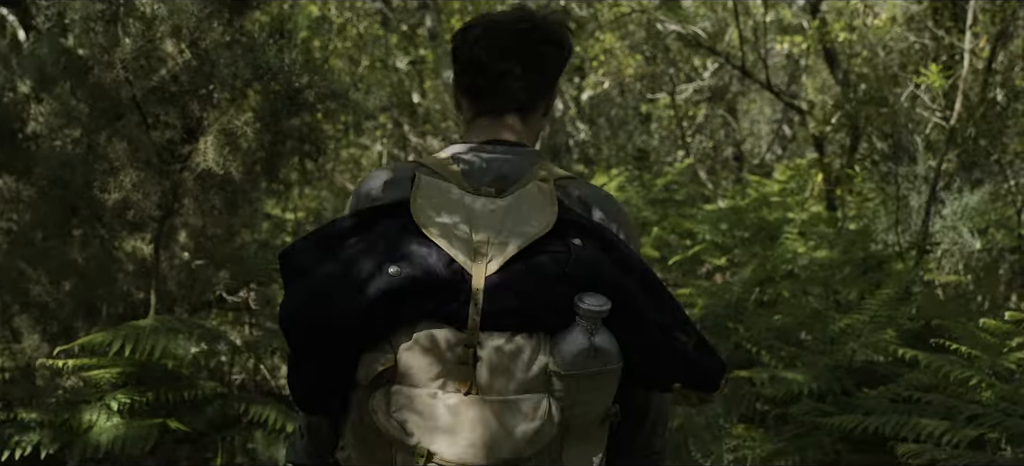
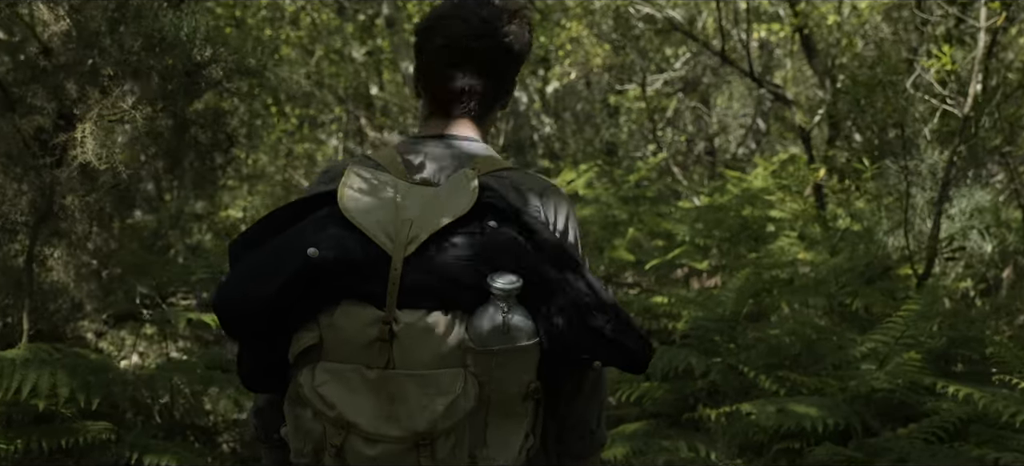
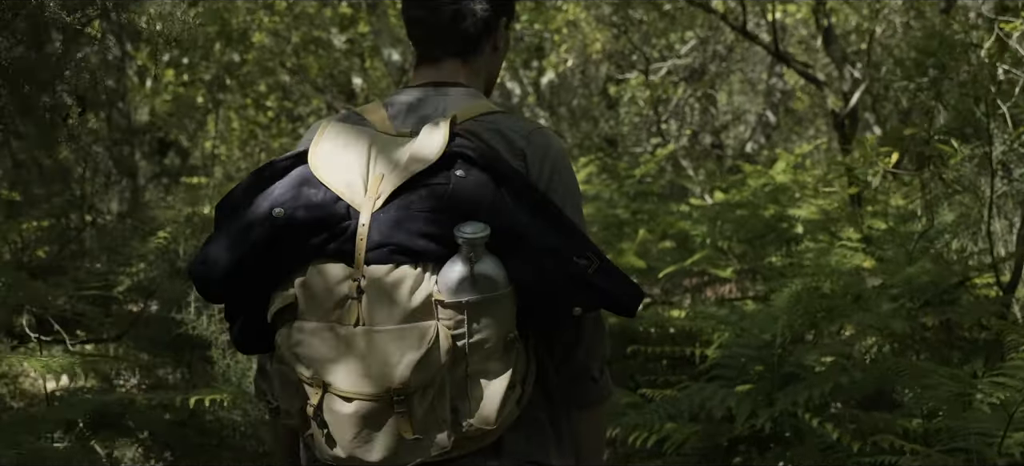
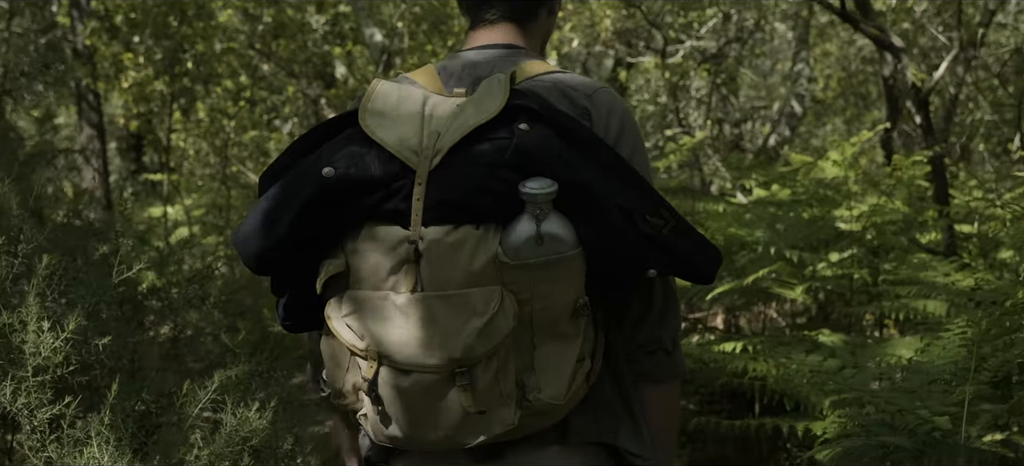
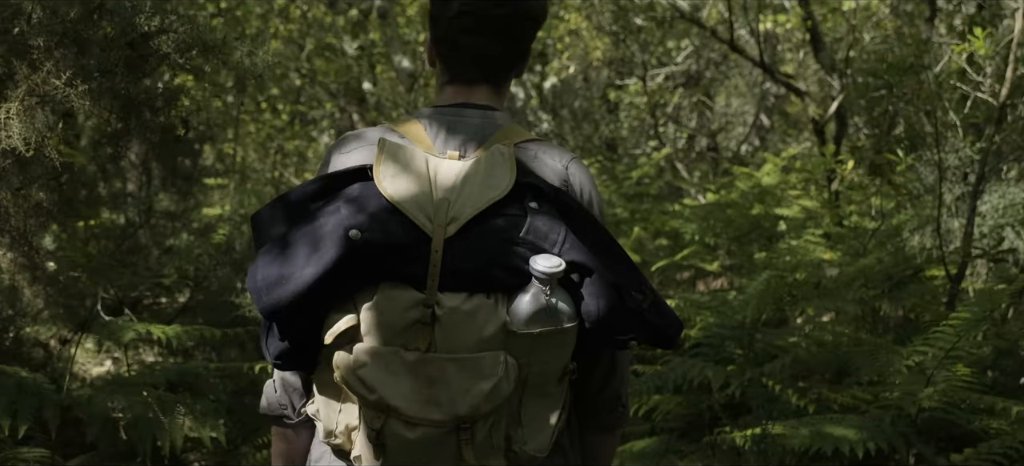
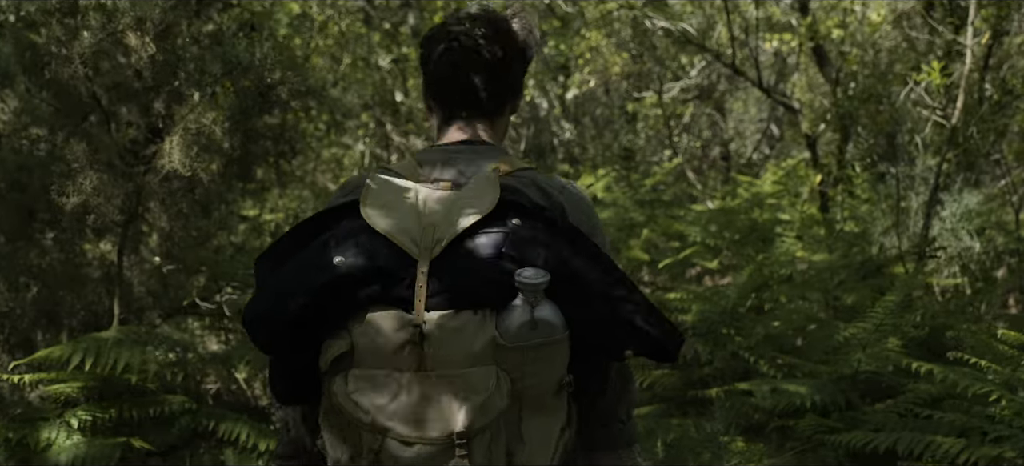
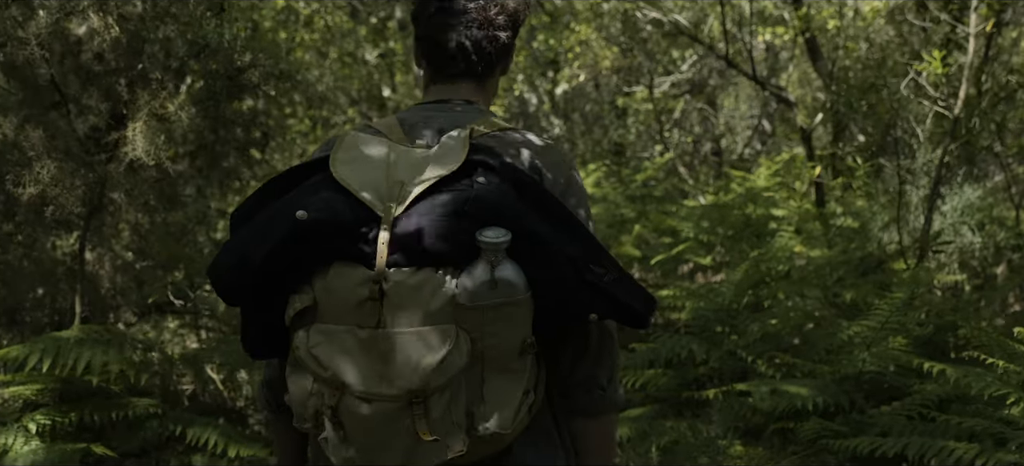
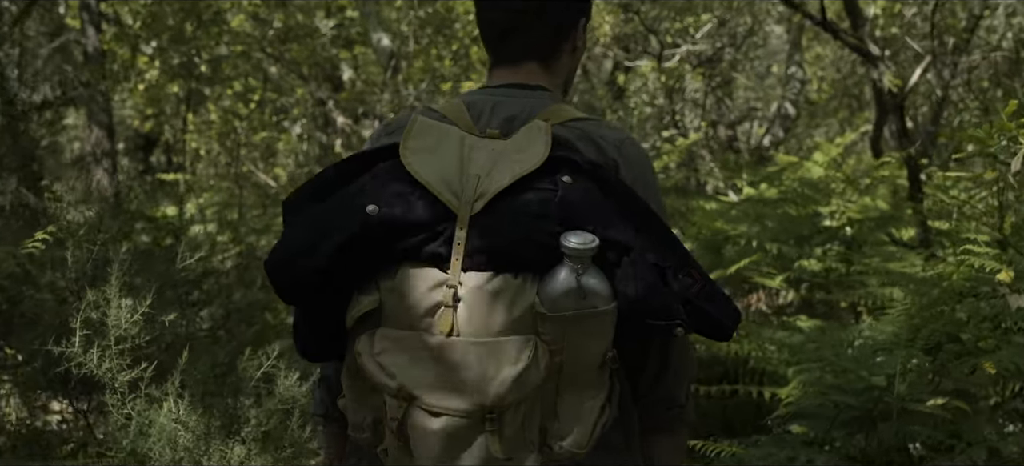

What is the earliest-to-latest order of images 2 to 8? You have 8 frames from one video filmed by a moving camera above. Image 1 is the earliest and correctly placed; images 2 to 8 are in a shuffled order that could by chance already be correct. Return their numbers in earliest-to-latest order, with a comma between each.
6, 7, 2, 5, 3, 8, 4
